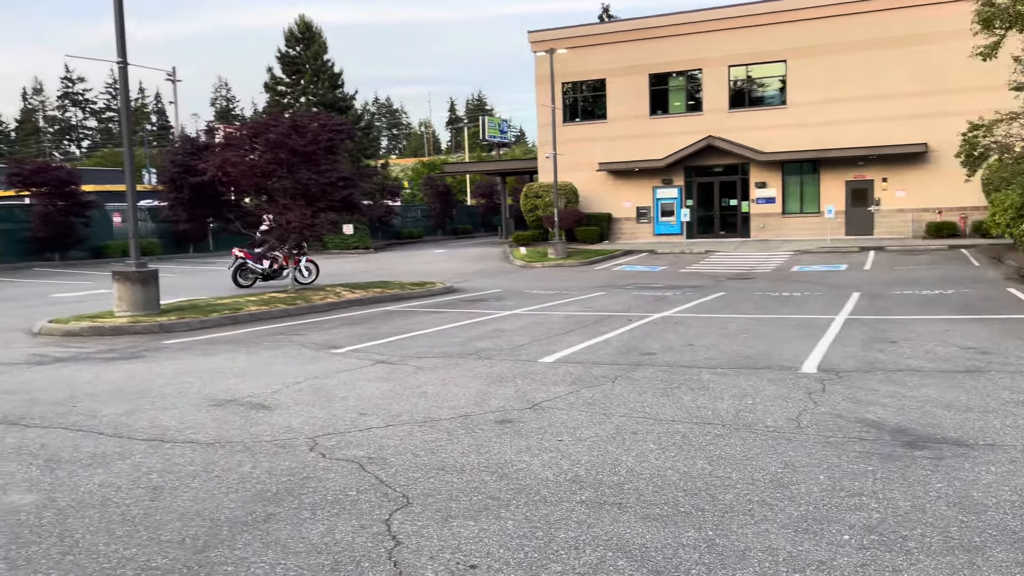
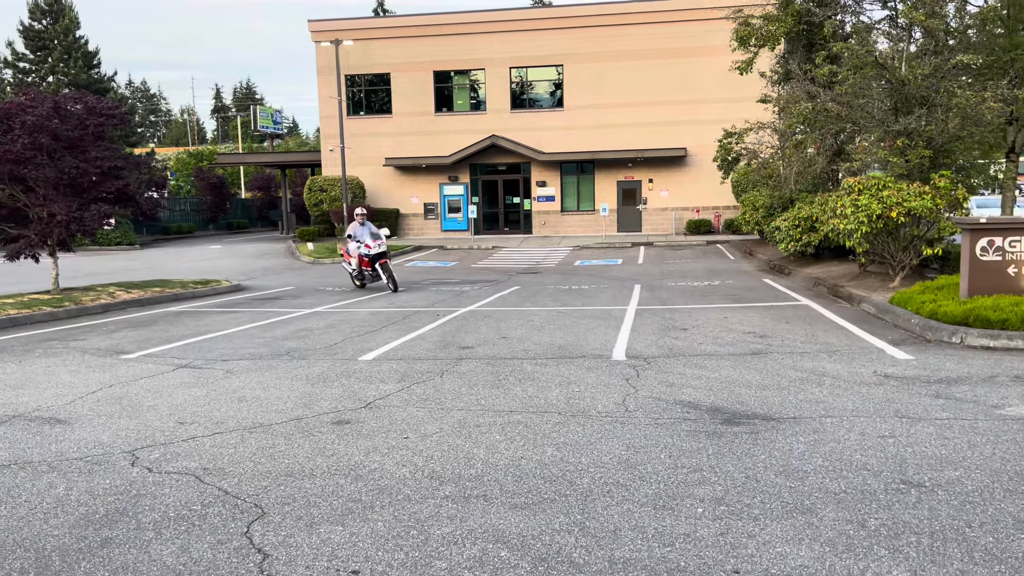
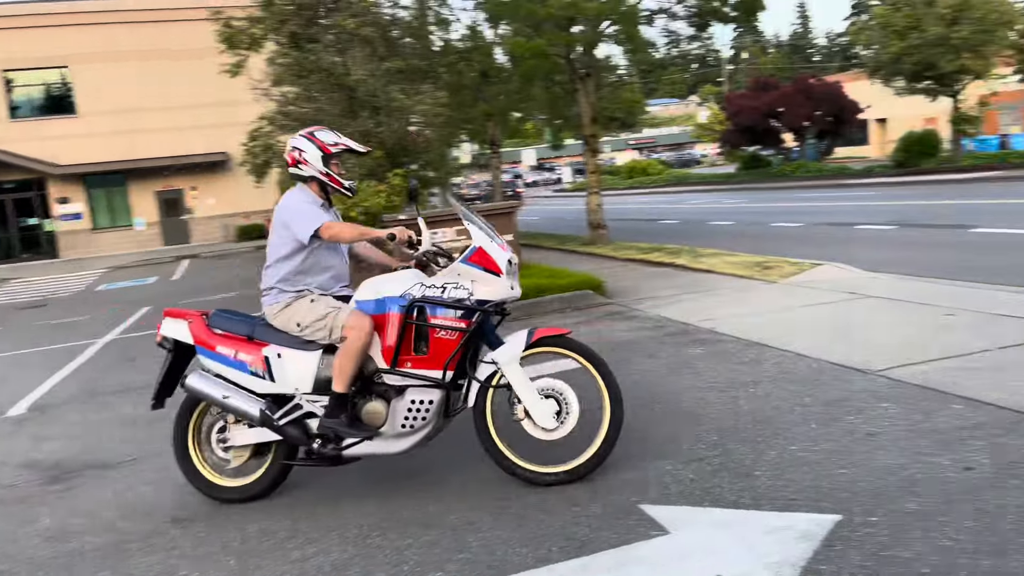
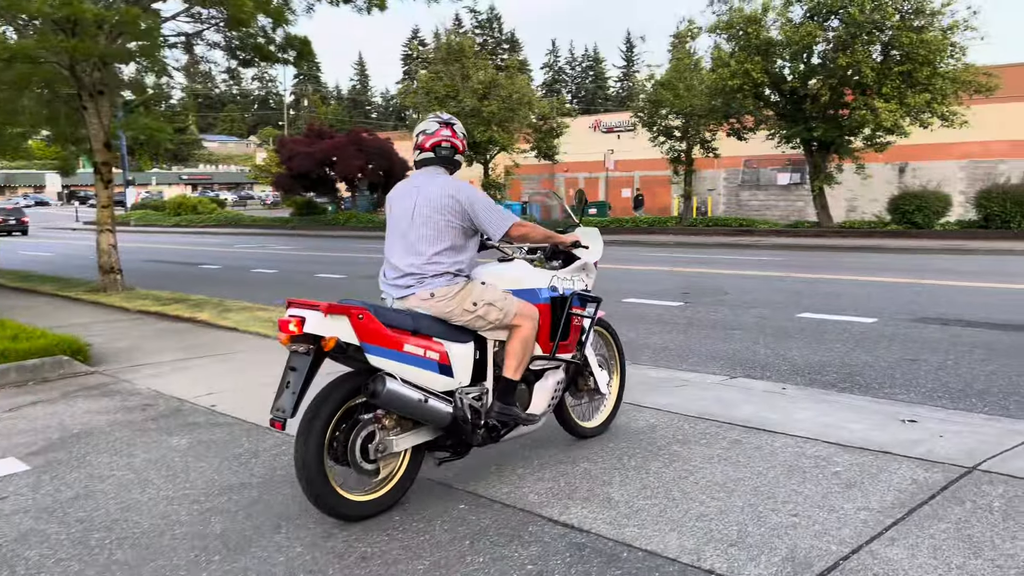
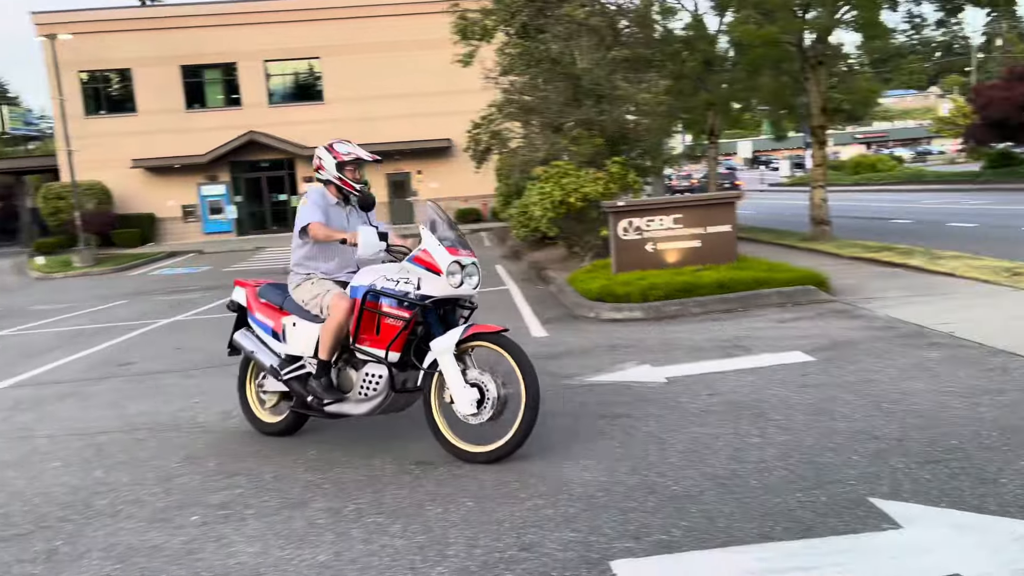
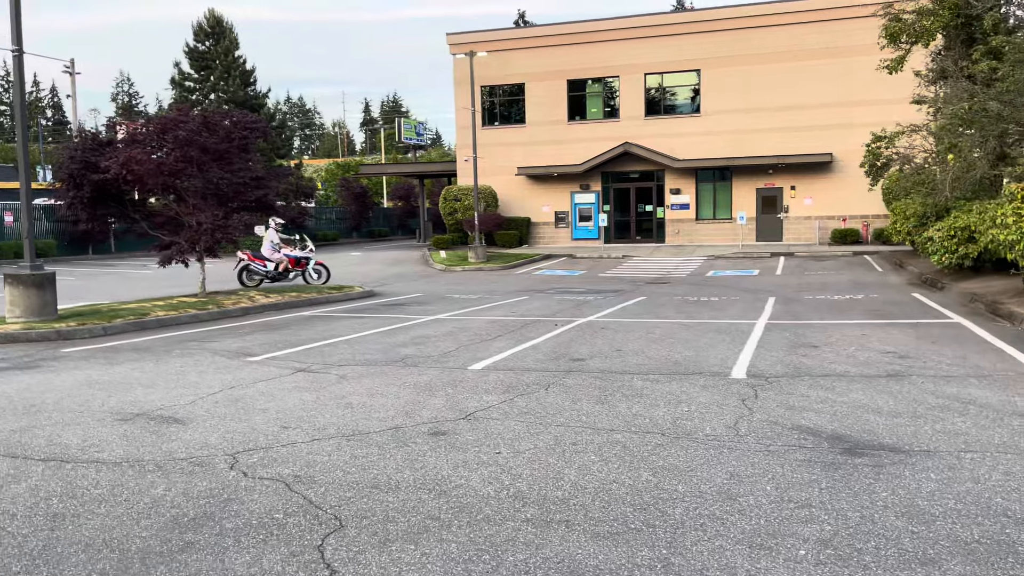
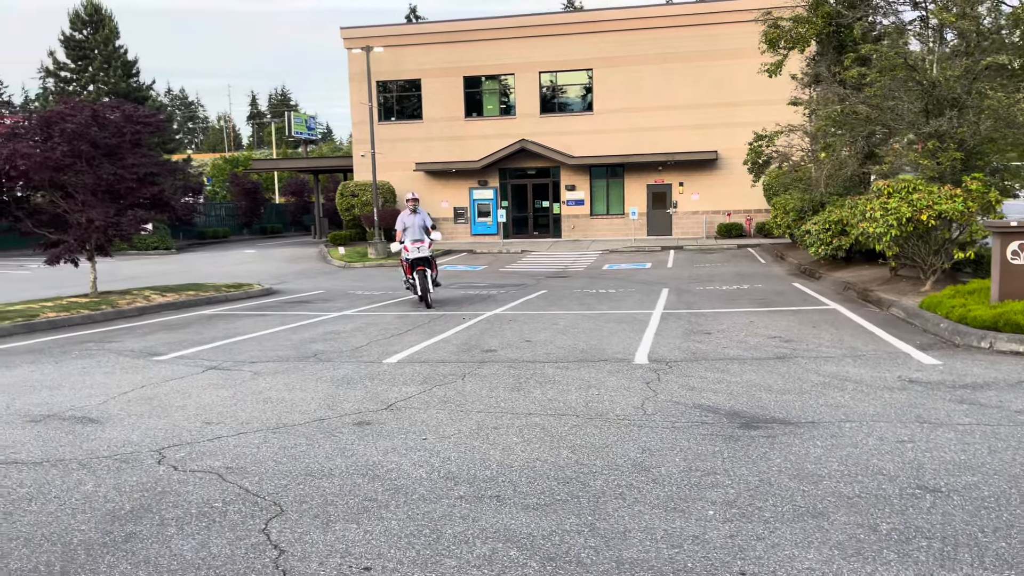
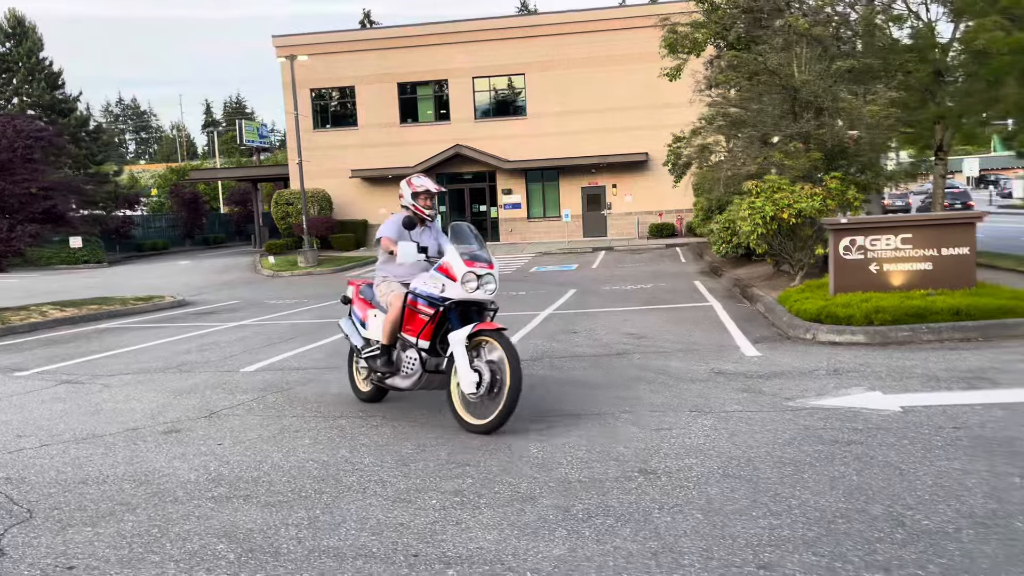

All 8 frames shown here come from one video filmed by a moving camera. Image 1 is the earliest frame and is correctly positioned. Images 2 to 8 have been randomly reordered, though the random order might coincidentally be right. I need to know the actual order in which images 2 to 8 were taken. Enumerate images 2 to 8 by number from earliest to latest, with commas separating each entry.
6, 2, 7, 8, 5, 3, 4
